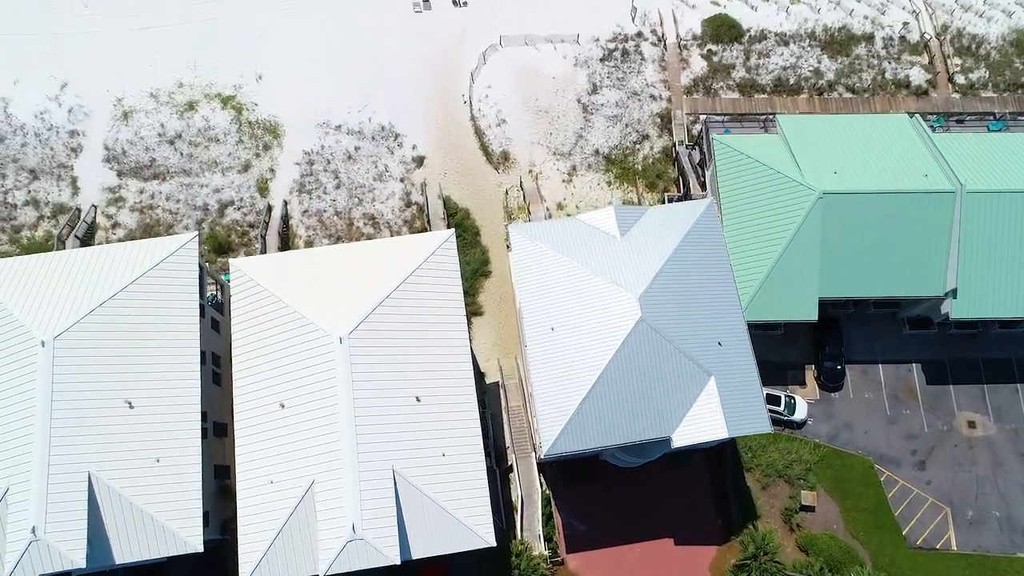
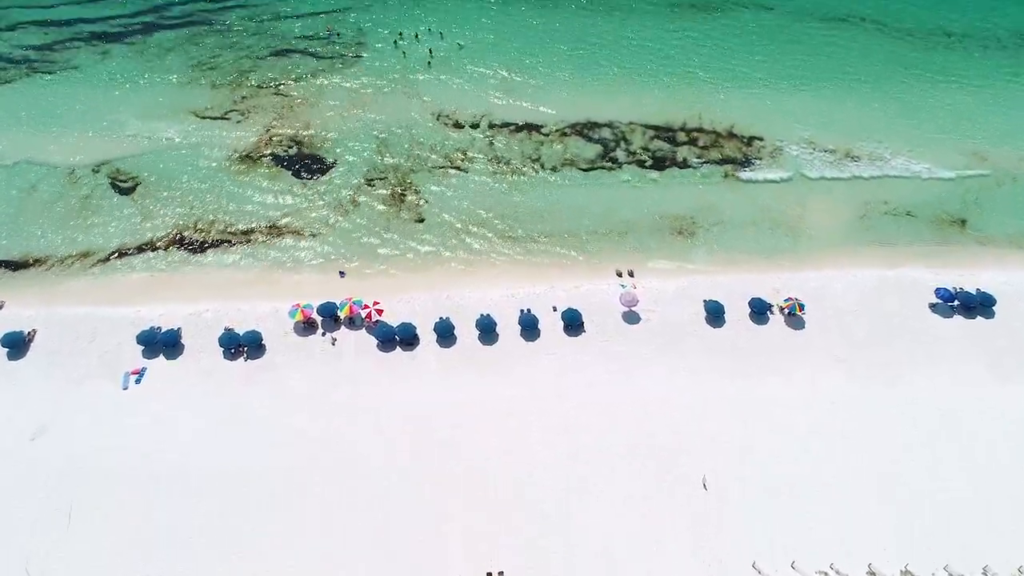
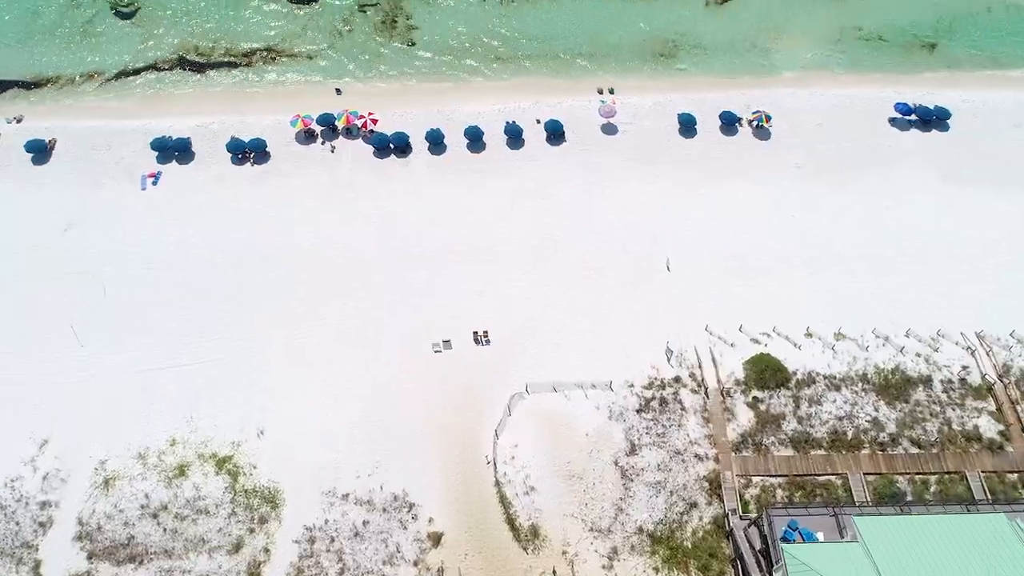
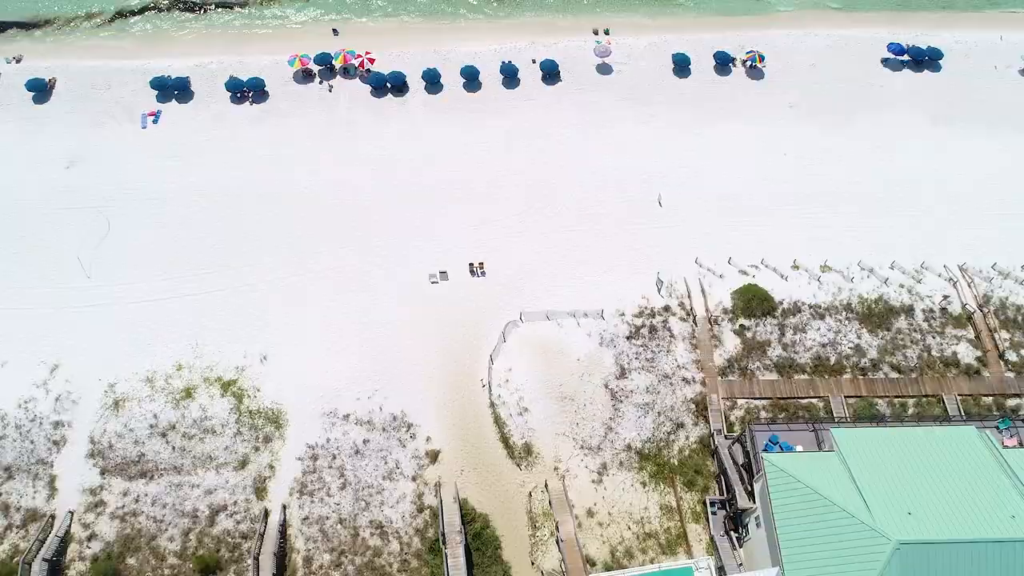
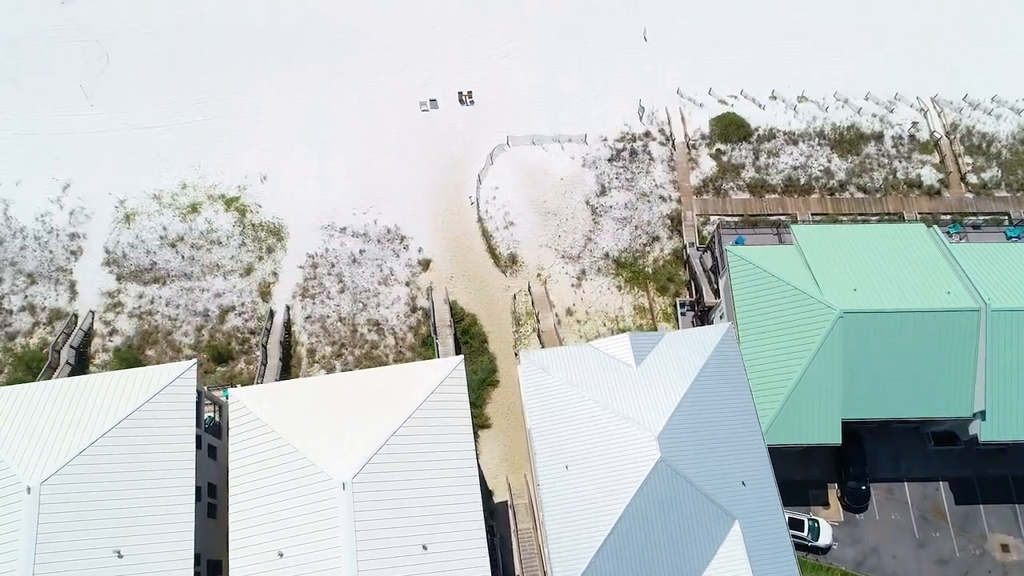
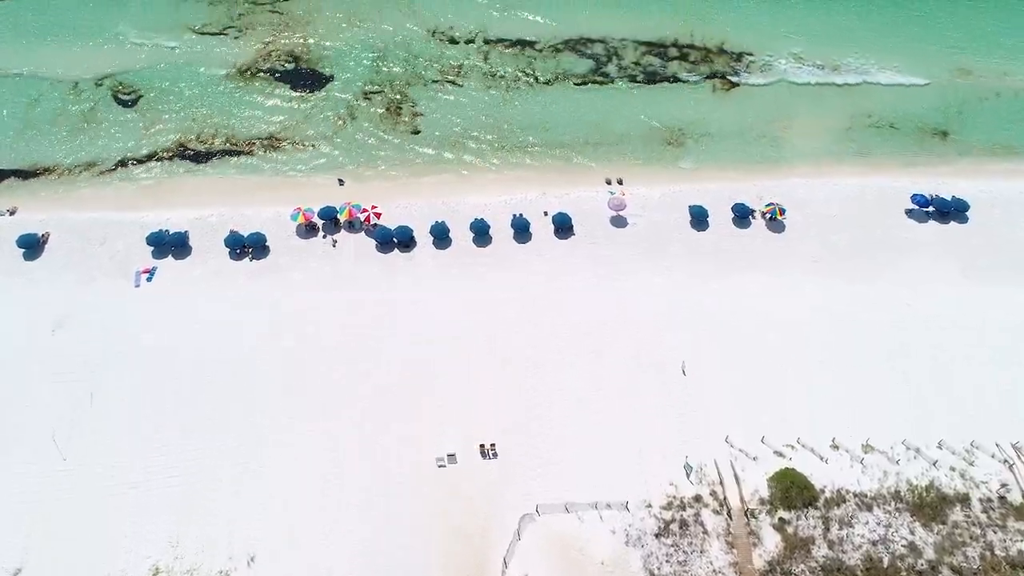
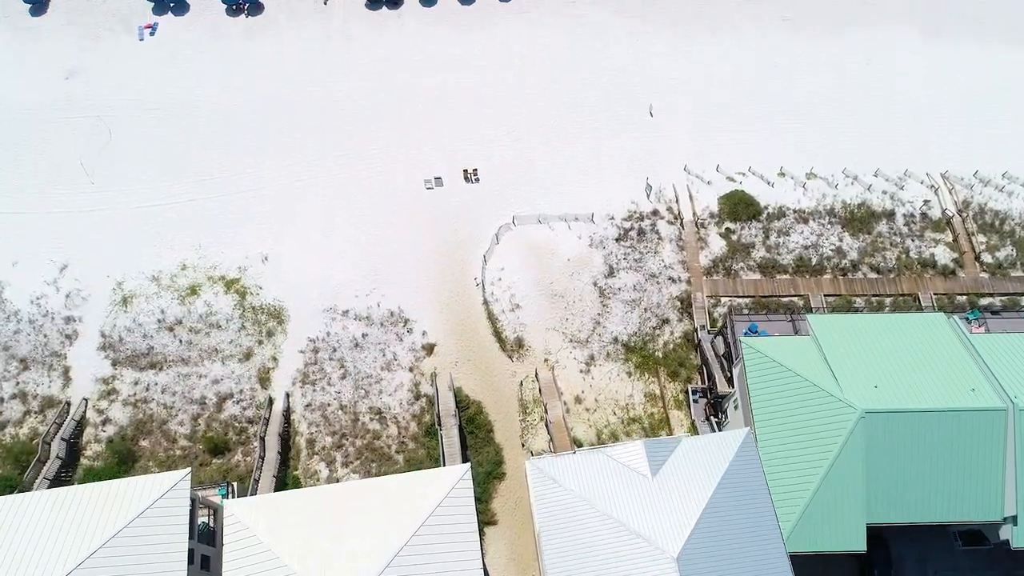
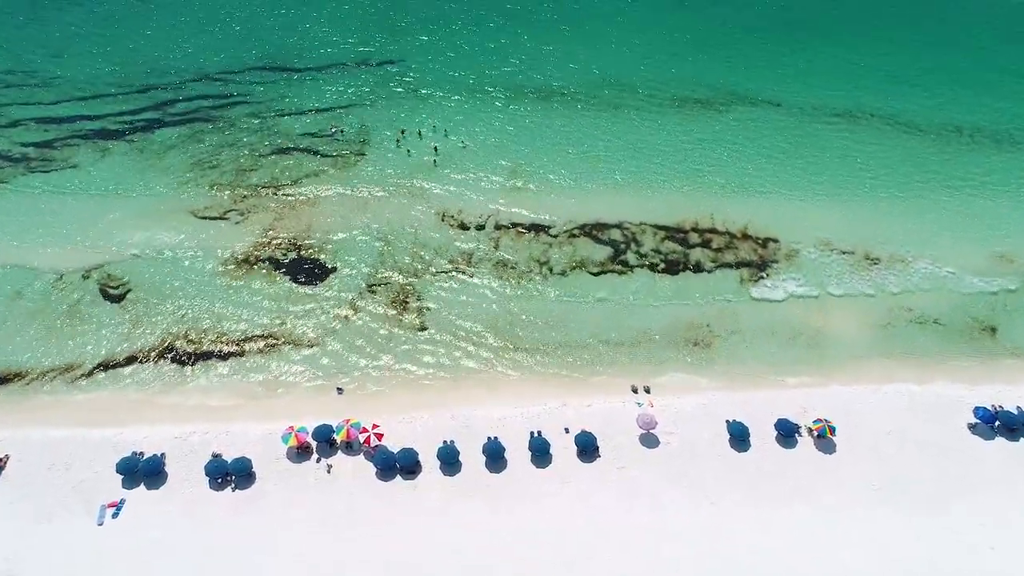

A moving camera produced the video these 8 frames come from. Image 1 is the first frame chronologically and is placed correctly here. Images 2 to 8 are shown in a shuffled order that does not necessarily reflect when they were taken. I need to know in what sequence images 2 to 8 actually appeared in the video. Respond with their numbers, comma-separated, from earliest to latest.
5, 7, 4, 3, 6, 2, 8
